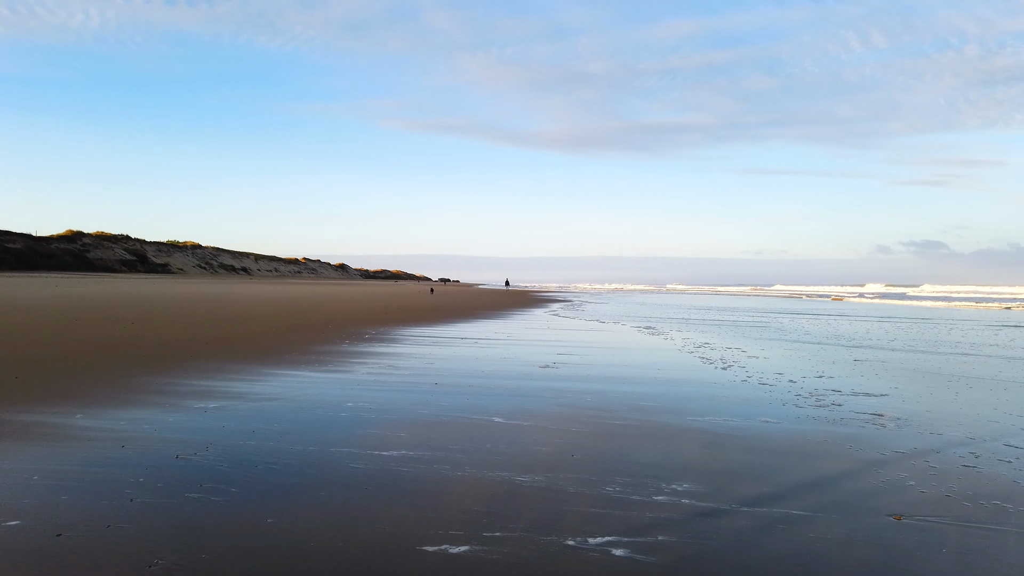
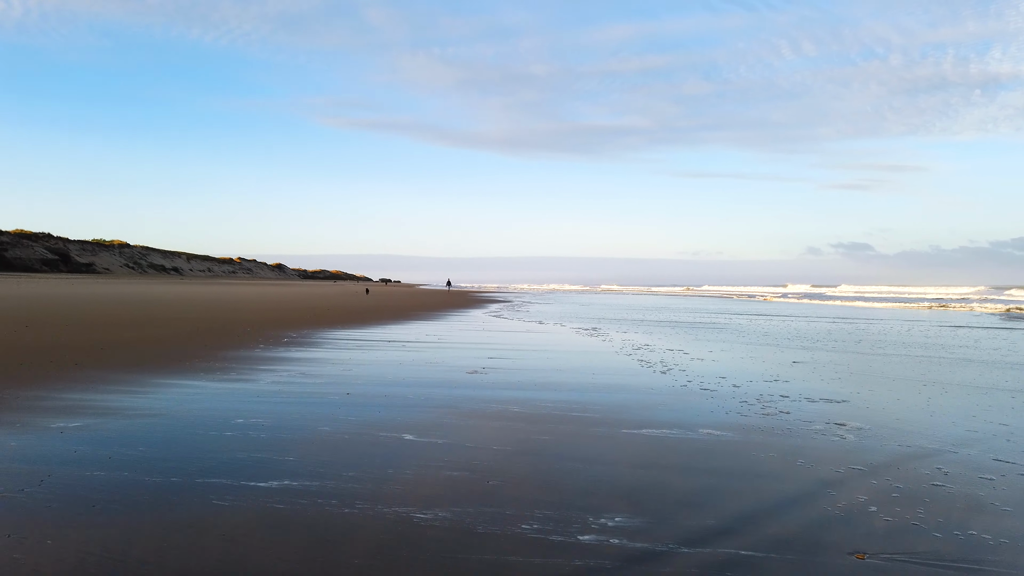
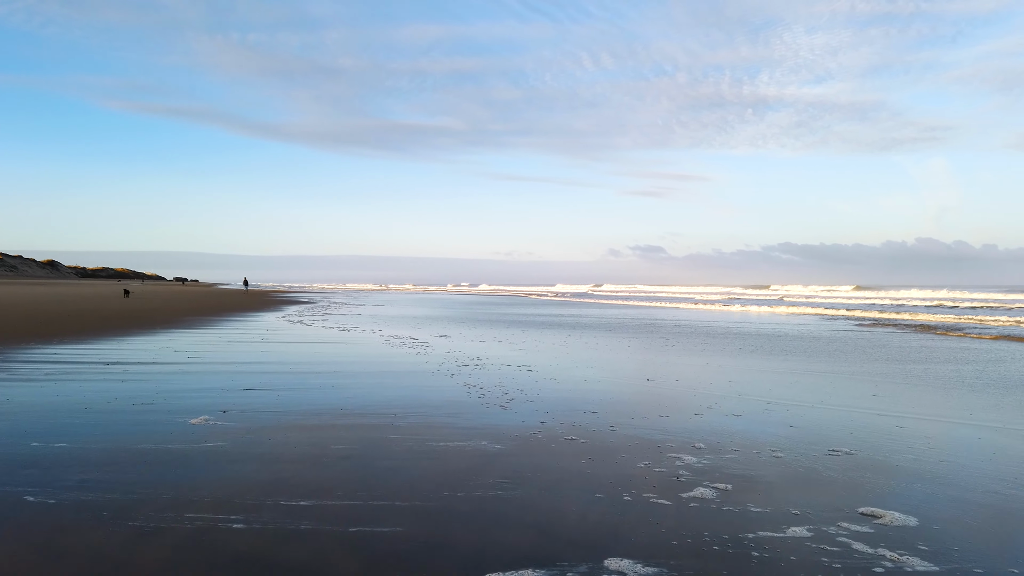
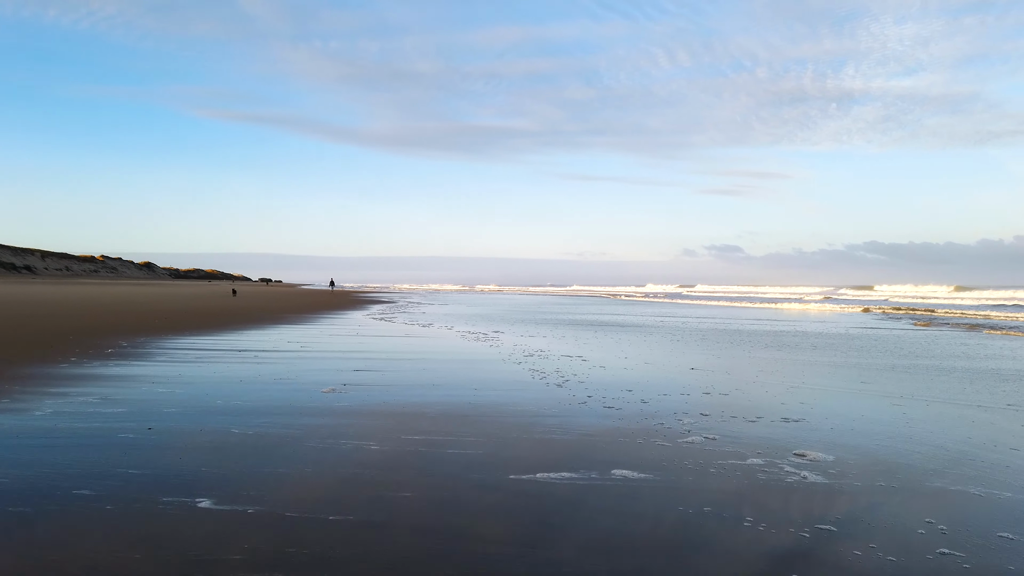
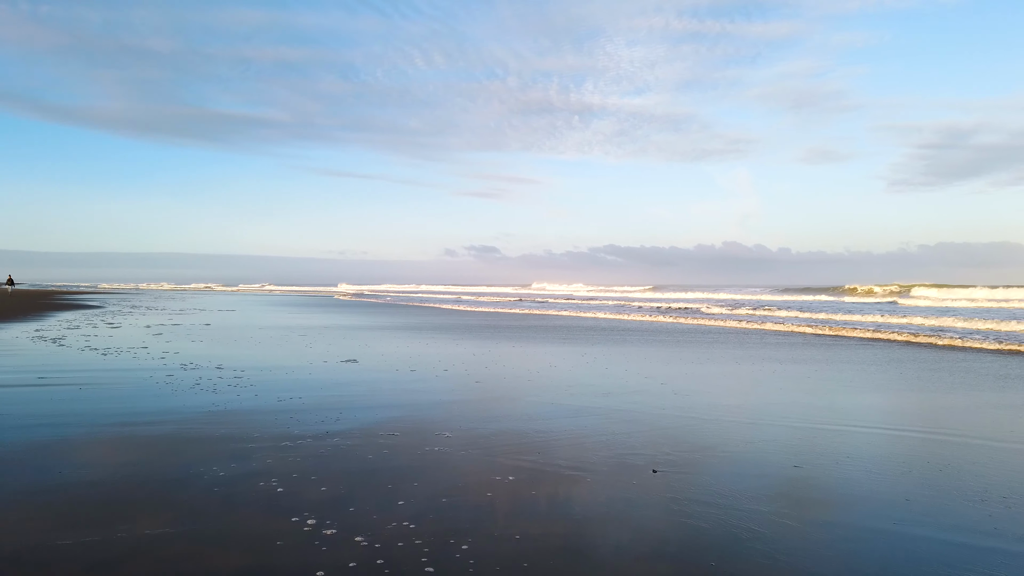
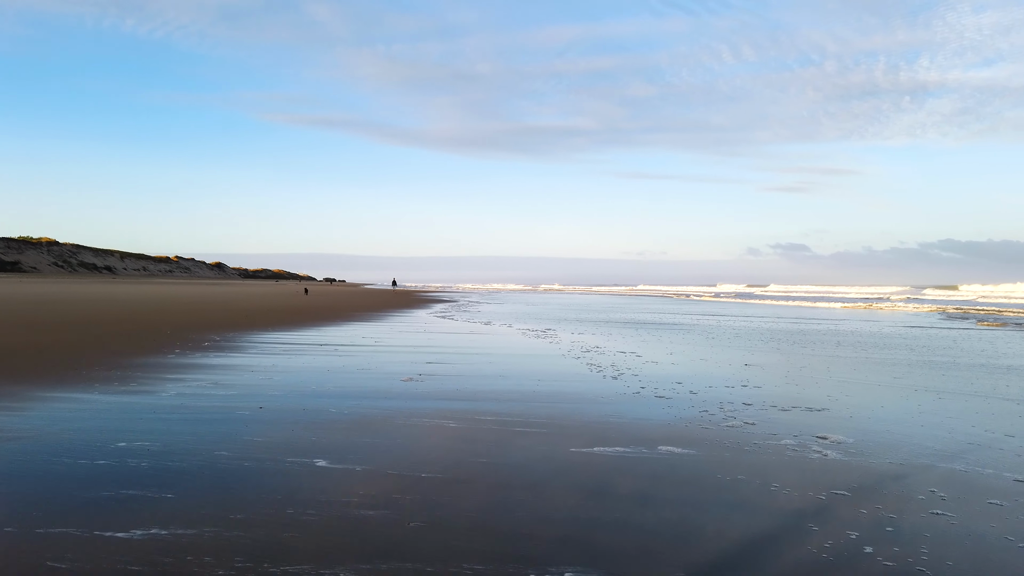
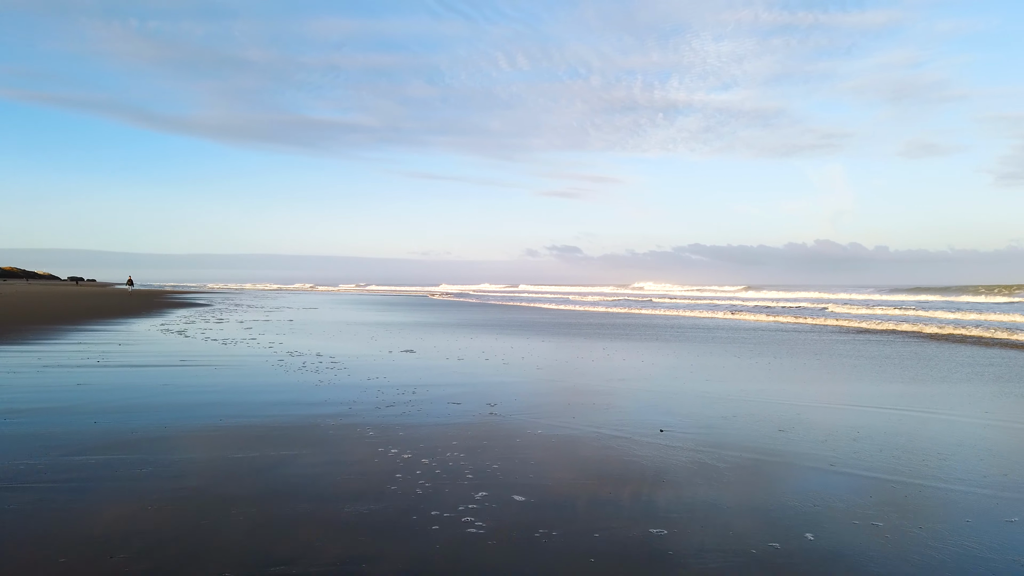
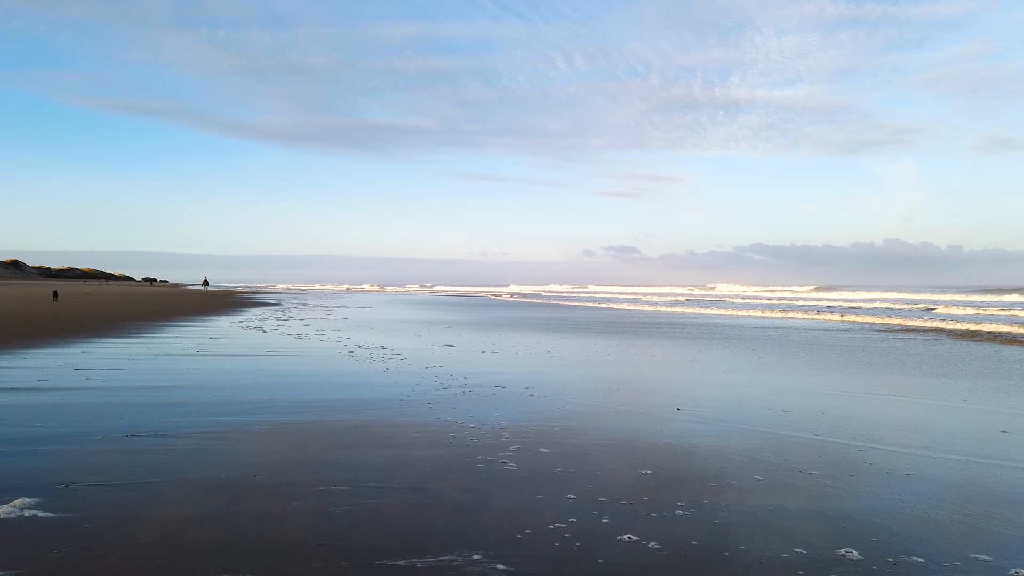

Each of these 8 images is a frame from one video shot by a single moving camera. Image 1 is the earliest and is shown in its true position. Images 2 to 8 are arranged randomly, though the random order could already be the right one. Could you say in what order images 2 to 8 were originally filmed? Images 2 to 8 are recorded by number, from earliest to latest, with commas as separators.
2, 6, 4, 3, 8, 7, 5
